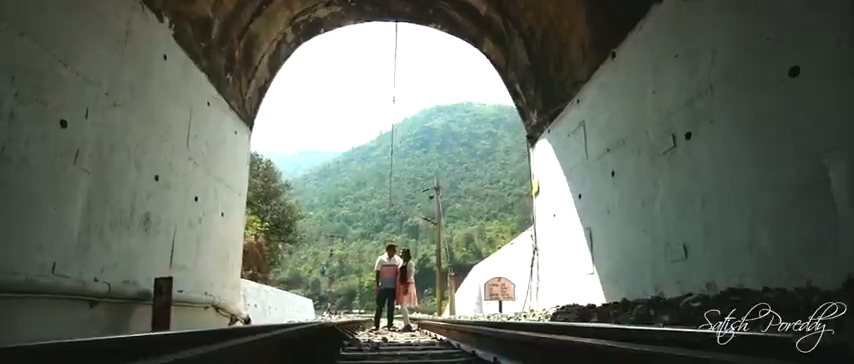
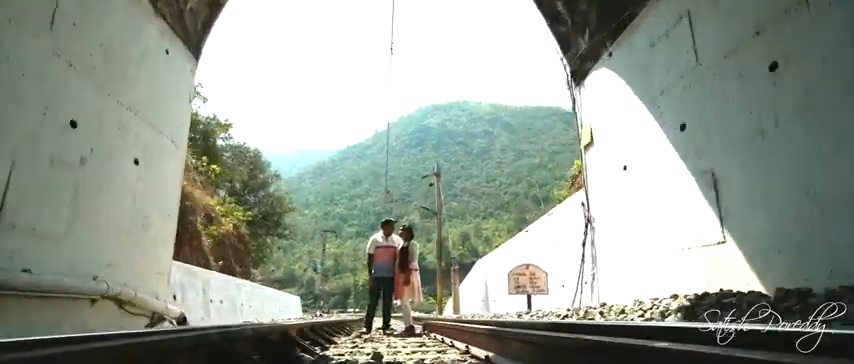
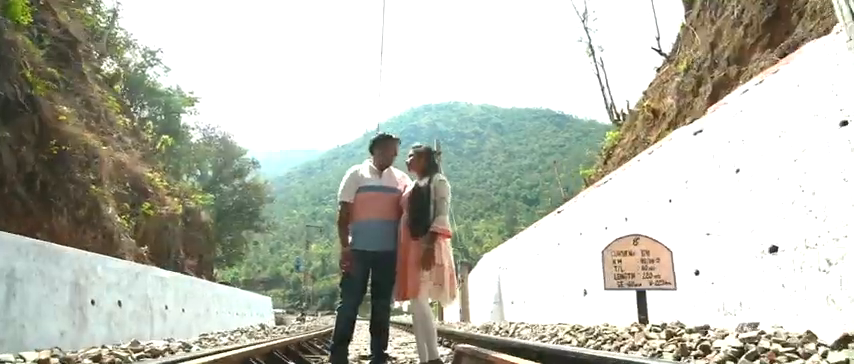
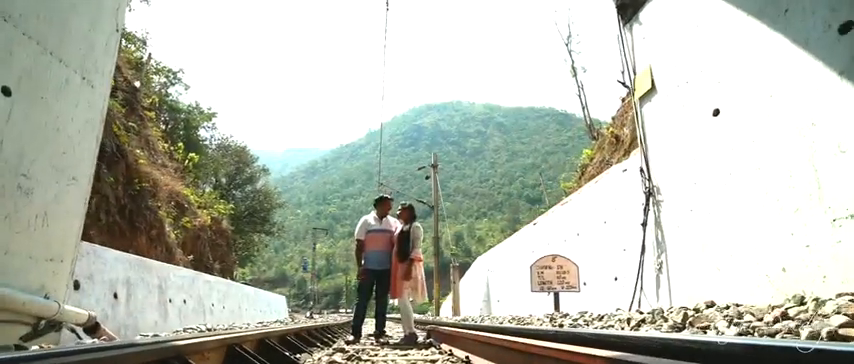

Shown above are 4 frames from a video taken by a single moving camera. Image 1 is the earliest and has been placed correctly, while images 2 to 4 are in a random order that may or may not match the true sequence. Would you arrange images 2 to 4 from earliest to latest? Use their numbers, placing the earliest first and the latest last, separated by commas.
2, 4, 3
